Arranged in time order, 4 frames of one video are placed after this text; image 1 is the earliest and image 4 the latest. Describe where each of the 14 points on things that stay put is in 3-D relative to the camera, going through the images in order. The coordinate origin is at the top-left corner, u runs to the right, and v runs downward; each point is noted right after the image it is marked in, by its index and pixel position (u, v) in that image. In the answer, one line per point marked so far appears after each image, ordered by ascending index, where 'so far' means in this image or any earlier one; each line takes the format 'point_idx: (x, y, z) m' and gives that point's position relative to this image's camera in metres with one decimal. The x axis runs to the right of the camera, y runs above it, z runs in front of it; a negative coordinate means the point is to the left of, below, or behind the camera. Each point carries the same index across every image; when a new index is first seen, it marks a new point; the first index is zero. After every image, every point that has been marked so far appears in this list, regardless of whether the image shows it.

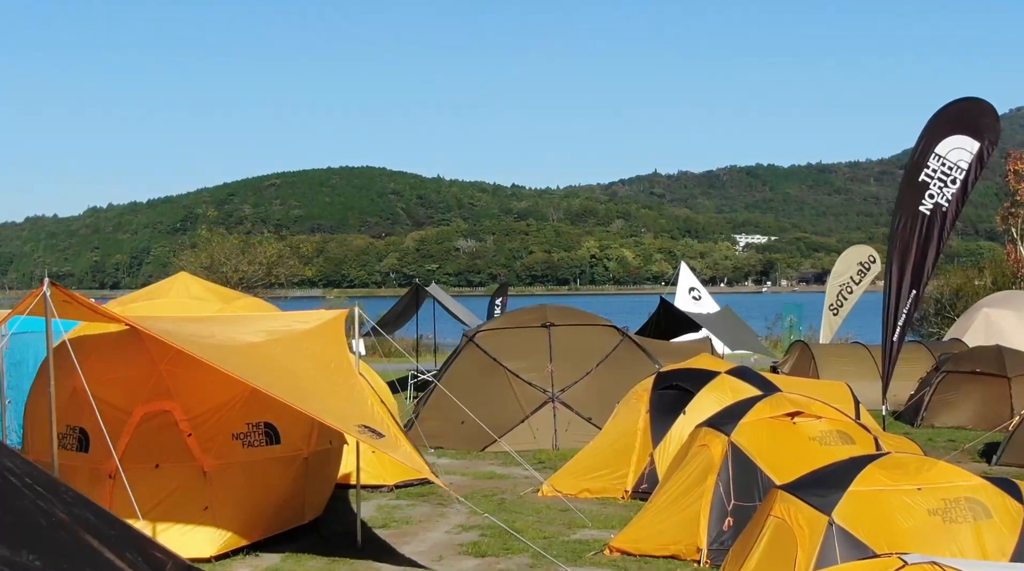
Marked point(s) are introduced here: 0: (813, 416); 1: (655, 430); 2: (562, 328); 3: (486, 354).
0: (+1.8, -0.8, +8.5) m
1: (+1.0, -1.0, +9.6) m
2: (+0.5, -0.4, +13.0) m
3: (-0.2, -0.6, +12.8) m
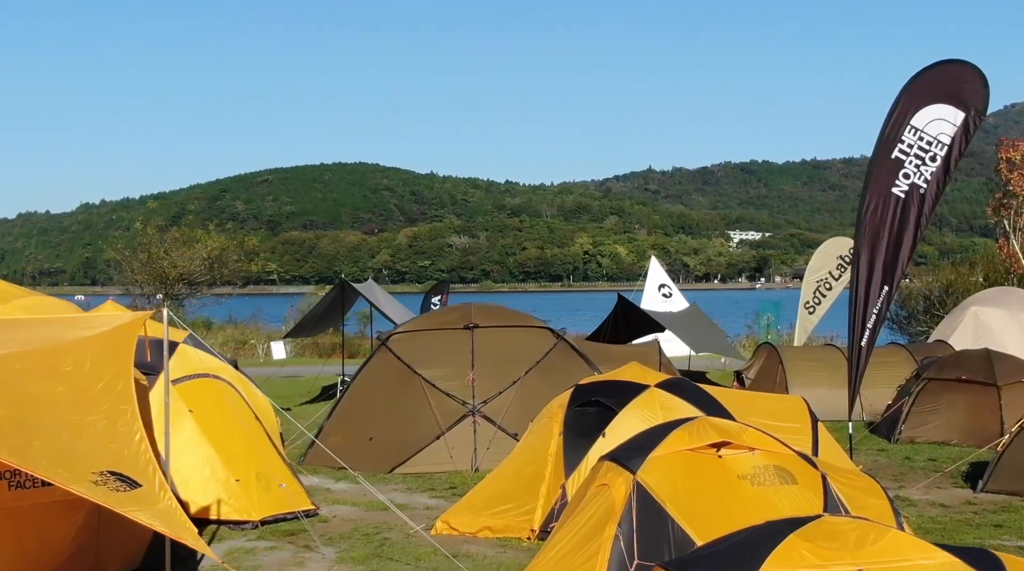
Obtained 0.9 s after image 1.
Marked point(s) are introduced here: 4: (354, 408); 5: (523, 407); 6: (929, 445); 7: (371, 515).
0: (+1.2, -0.8, +6.9) m
1: (+0.3, -1.0, +8.0) m
2: (-0.2, -0.4, +11.3) m
3: (-0.9, -0.6, +11.1) m
4: (-1.3, -1.0, +11.1) m
5: (+0.1, -1.0, +11.1) m
6: (+3.6, -1.4, +12.0) m
7: (-0.9, -1.5, +9.0) m
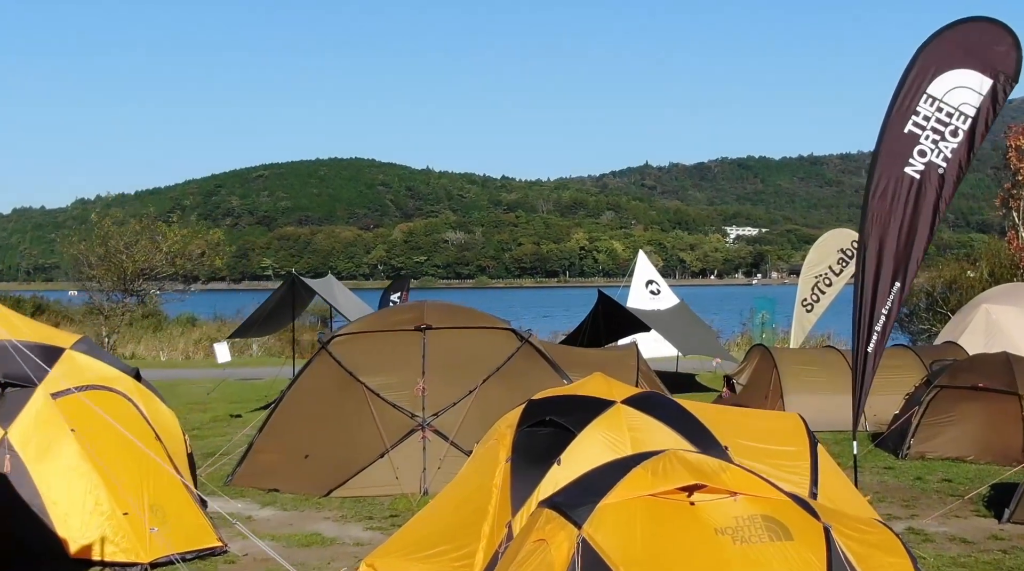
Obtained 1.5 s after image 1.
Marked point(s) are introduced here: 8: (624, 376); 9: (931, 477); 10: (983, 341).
0: (+0.9, -0.8, +5.5) m
1: (0.0, -1.0, +6.6) m
2: (-0.5, -0.3, +10.0) m
3: (-1.2, -0.6, +9.8) m
4: (-1.6, -1.0, +9.8) m
5: (-0.2, -0.9, +9.8) m
6: (+3.3, -1.3, +10.6) m
7: (-1.2, -1.5, +7.6) m
8: (+0.9, -0.7, +11.1) m
9: (+2.9, -1.3, +9.7) m
10: (+5.0, -0.6, +14.6) m
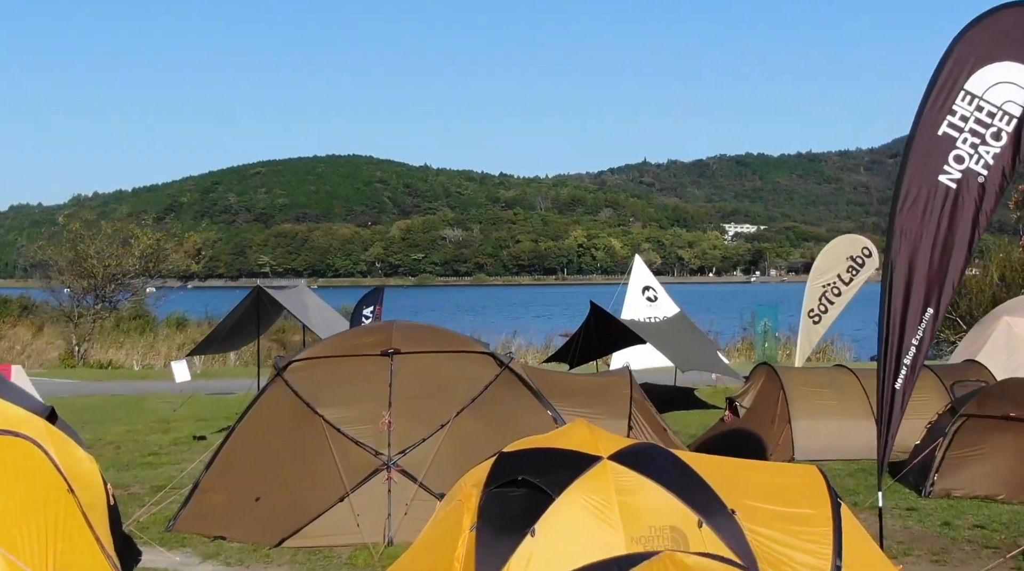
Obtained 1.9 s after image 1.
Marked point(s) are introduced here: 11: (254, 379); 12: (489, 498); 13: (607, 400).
0: (+0.7, -0.9, +4.4) m
1: (-0.1, -1.1, +5.6) m
2: (-0.6, -0.5, +8.9) m
3: (-1.4, -0.7, +8.7) m
4: (-1.7, -1.1, +8.7) m
5: (-0.4, -1.1, +8.7) m
6: (+3.1, -1.5, +9.5) m
7: (-1.4, -1.6, +6.6) m
8: (+0.8, -0.8, +10.0) m
9: (+2.8, -1.5, +8.6) m
10: (+4.8, -0.7, +13.5) m
11: (-3.5, -1.3, +19.1) m
12: (-0.1, -0.9, +5.7) m
13: (+0.7, -0.8, +10.0) m
